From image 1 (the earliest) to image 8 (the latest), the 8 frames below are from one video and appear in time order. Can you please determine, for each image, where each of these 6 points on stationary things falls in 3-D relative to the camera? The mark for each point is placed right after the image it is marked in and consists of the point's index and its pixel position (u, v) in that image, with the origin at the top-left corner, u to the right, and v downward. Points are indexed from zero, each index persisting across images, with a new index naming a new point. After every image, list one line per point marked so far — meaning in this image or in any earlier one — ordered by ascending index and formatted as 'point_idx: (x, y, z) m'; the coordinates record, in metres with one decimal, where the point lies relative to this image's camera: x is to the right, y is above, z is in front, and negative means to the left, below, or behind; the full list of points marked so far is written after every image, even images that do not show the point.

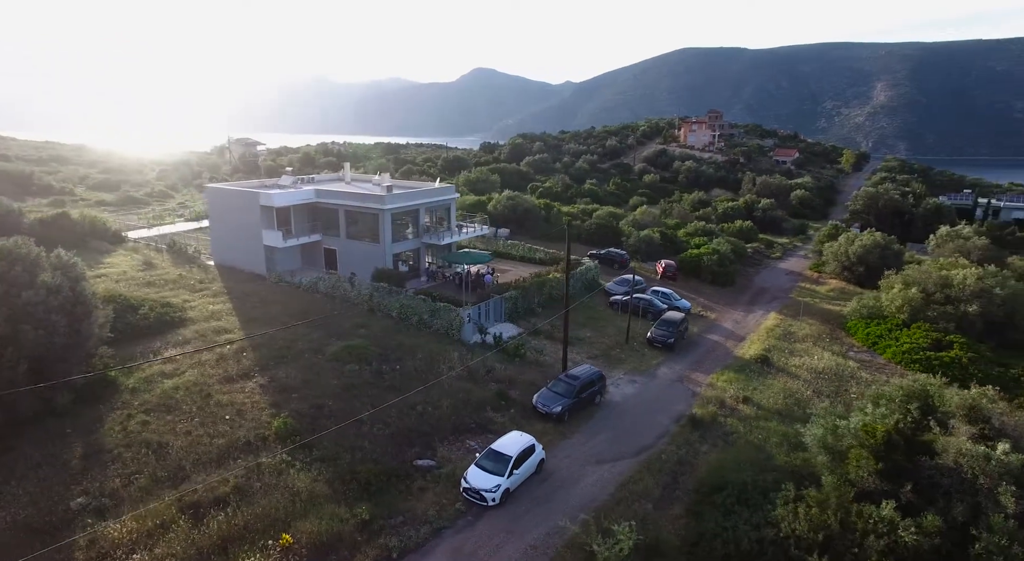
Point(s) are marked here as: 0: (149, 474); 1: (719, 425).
0: (-8.6, -4.6, +13.3) m
1: (+7.2, -4.9, +18.8) m
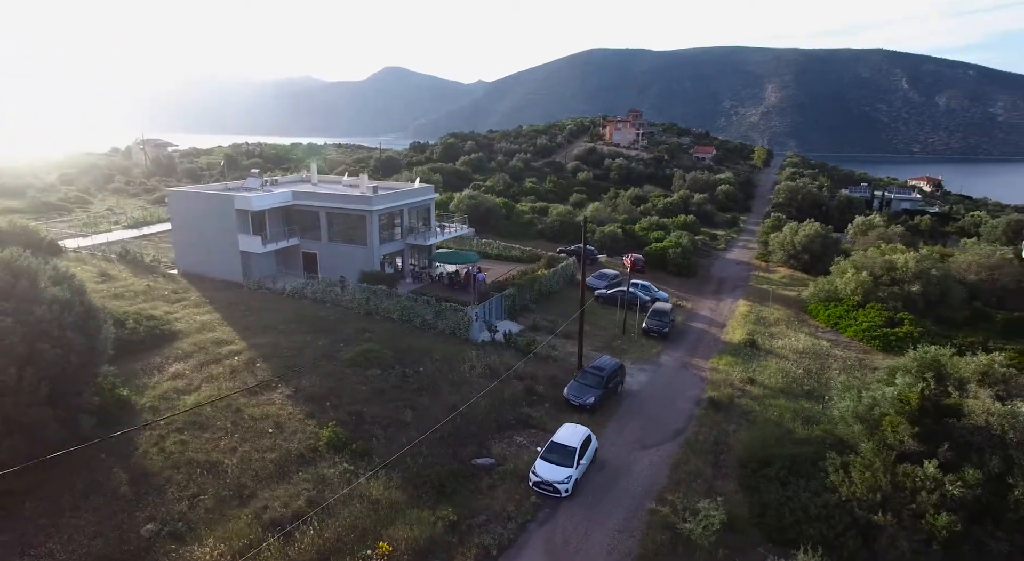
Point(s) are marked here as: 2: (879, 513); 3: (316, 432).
0: (-6.7, -4.8, +12.5) m
1: (+8.3, -4.5, +20.0) m
2: (+8.5, -5.3, +12.6) m
3: (-5.4, -4.2, +15.2) m
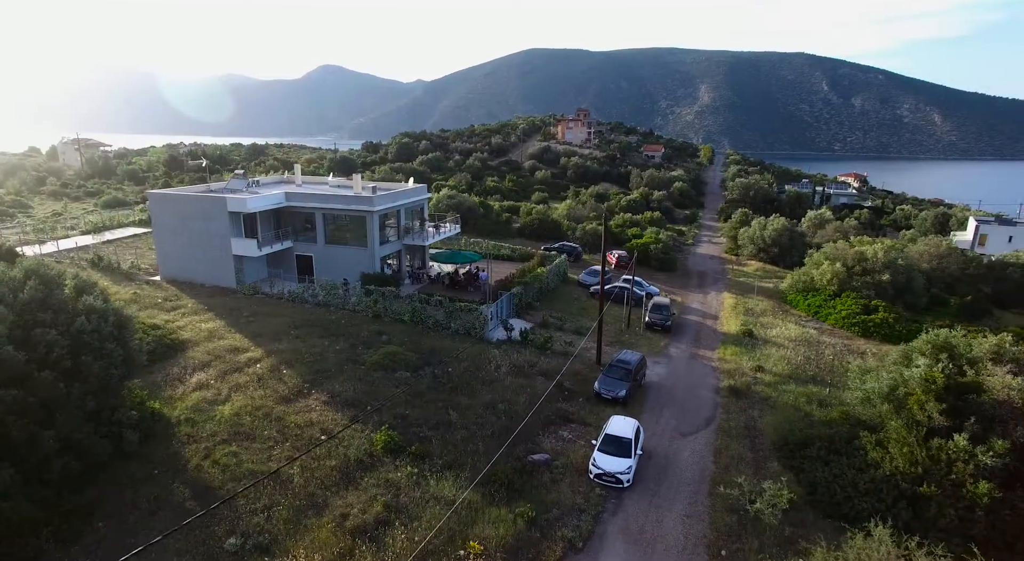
0: (-5.0, -4.9, +12.1) m
1: (+9.3, -4.2, +21.0) m
2: (+10.2, -5.1, +13.6) m
3: (-3.9, -4.3, +15.0) m
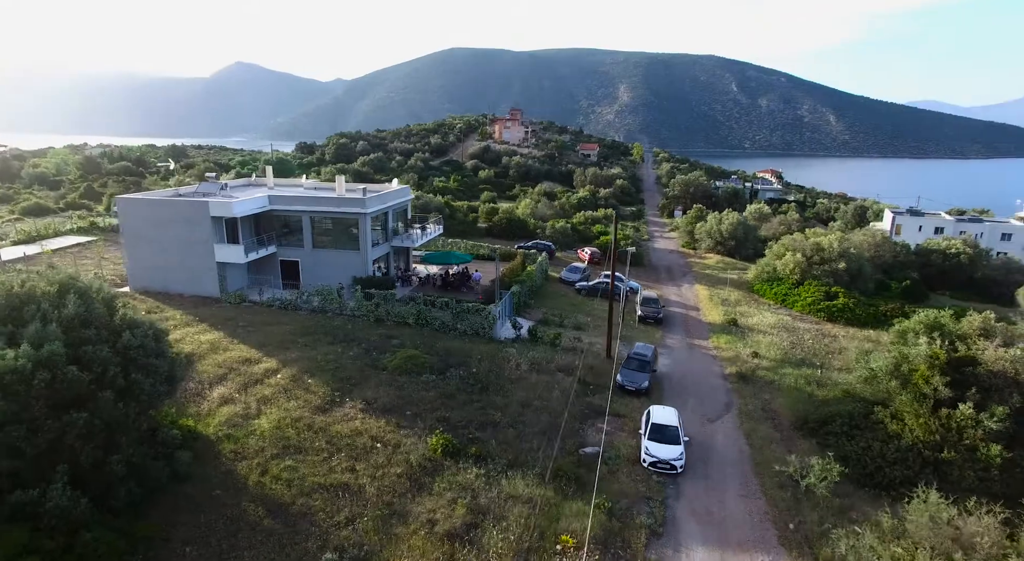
0: (-3.1, -5.0, +11.7) m
1: (+10.0, -3.9, +22.2) m
2: (+11.8, -4.7, +15.1) m
3: (-2.4, -4.3, +14.7) m
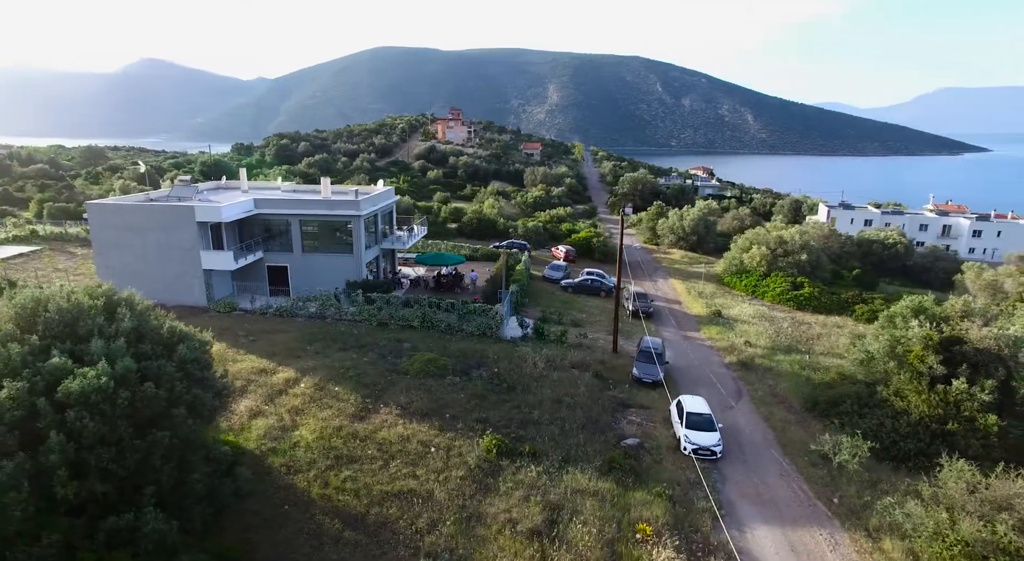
0: (-1.4, -5.0, +11.6) m
1: (+10.5, -3.6, +23.5) m
2: (+13.0, -4.3, +16.5) m
3: (-1.0, -4.3, +14.7) m
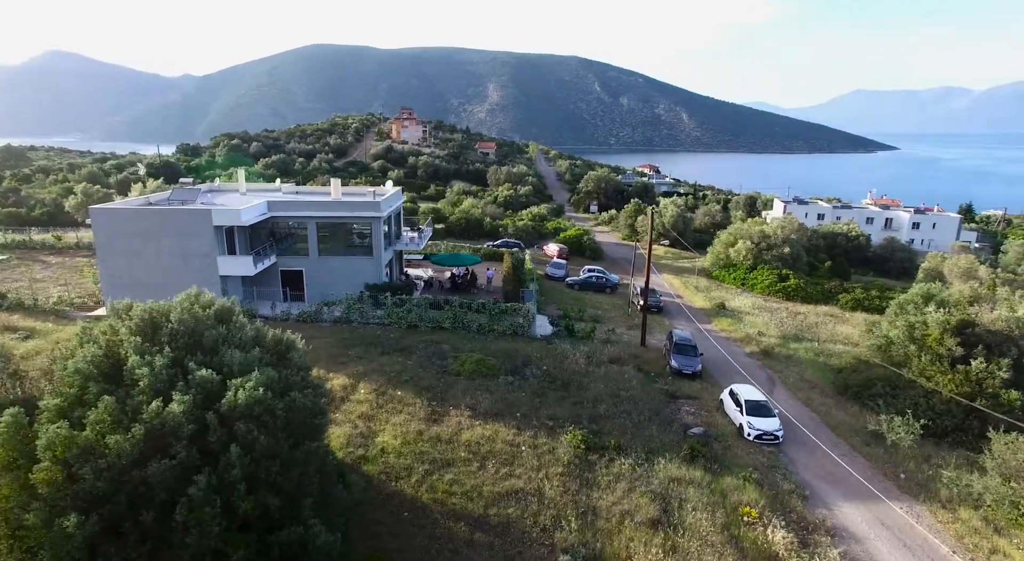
0: (+1.1, -5.0, +11.8) m
1: (+11.9, -3.2, +24.6) m
2: (+15.1, -3.9, +17.9) m
3: (+1.2, -4.3, +14.9) m
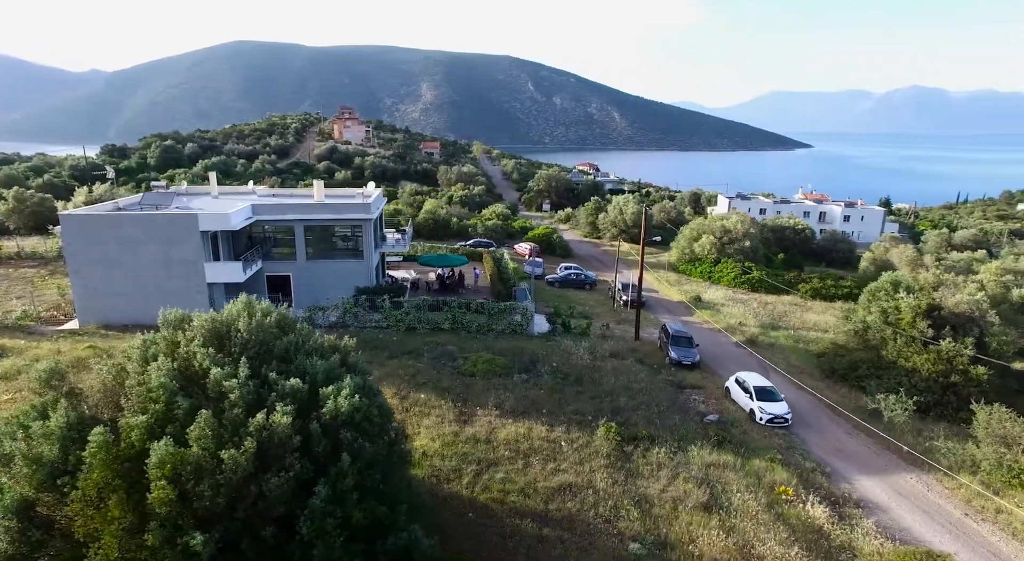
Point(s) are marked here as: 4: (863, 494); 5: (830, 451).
0: (+2.4, -4.9, +12.1) m
1: (+11.7, -2.9, +26.0) m
2: (+15.6, -3.4, +19.7) m
3: (+2.2, -4.2, +15.2) m
4: (+8.8, -5.3, +13.8) m
5: (+9.2, -4.9, +15.9) m
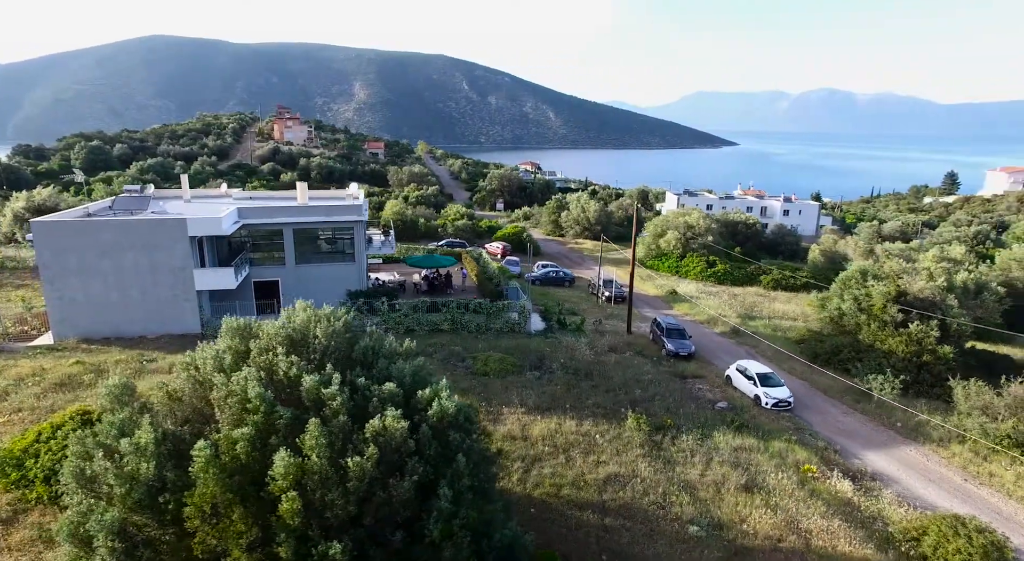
0: (+3.6, -4.8, +12.6) m
1: (+11.4, -2.5, +27.3) m
2: (+15.9, -2.9, +21.4) m
3: (+3.0, -4.1, +15.6) m
4: (+9.8, -5.1, +14.9) m
5: (+9.9, -4.6, +17.1) m
